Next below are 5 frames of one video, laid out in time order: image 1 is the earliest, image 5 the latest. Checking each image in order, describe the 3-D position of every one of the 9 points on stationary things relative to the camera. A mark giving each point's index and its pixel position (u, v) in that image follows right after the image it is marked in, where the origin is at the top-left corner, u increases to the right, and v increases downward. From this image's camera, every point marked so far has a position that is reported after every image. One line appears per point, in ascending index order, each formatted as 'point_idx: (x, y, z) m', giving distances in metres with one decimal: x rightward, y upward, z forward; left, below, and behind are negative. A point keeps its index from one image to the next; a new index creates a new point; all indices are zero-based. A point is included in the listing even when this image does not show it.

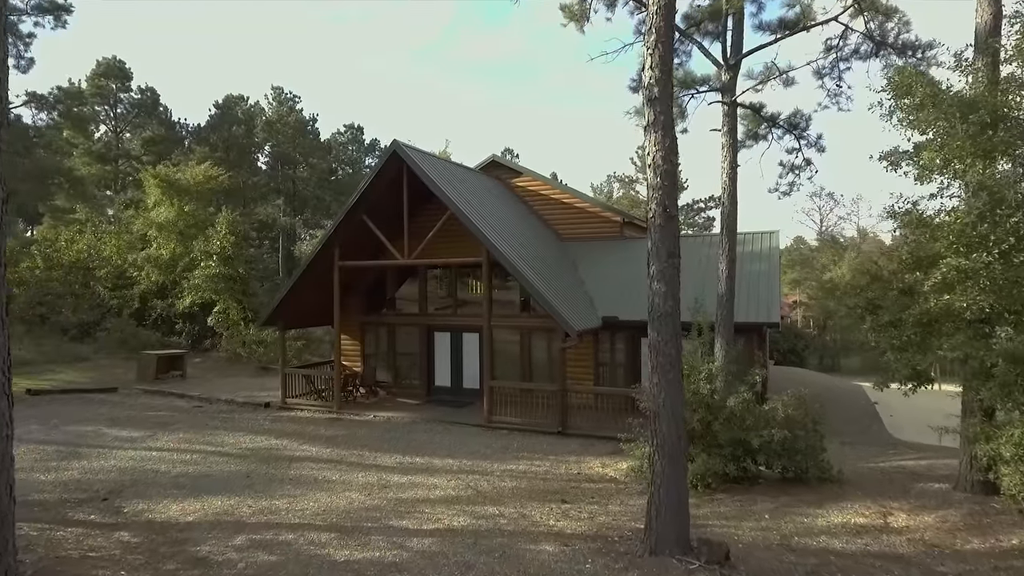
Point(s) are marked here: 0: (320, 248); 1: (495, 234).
0: (-4.4, +0.9, +15.5) m
1: (-0.4, +1.2, +14.6) m
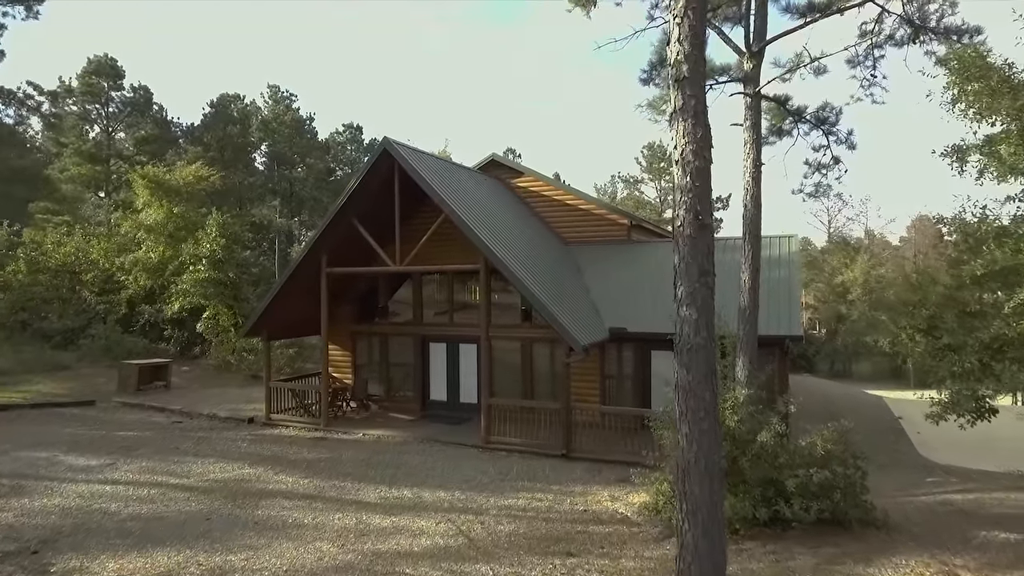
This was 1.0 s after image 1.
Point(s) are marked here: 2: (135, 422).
0: (-4.4, +0.7, +14.4) m
1: (-0.4, +1.0, +13.5) m
2: (-8.6, -3.1, +15.4) m
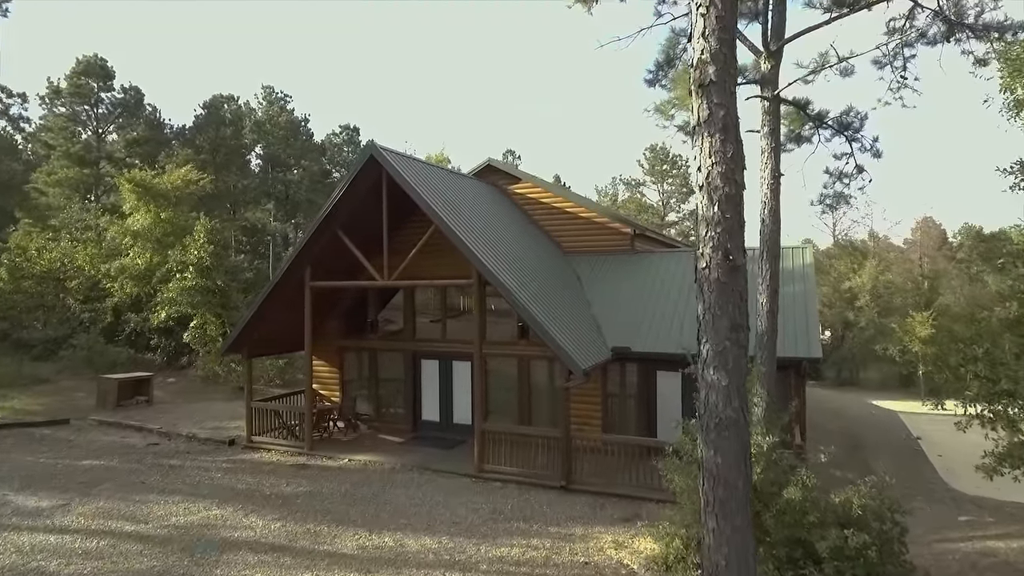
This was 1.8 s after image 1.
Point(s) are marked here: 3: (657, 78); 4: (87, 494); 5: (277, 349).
0: (-4.5, +0.4, +13.5) m
1: (-0.5, +0.7, +12.6) m
2: (-8.7, -3.4, +14.5) m
3: (+2.4, +3.5, +11.2) m
4: (-5.9, -2.9, +9.4) m
5: (-5.3, -1.4, +15.4) m
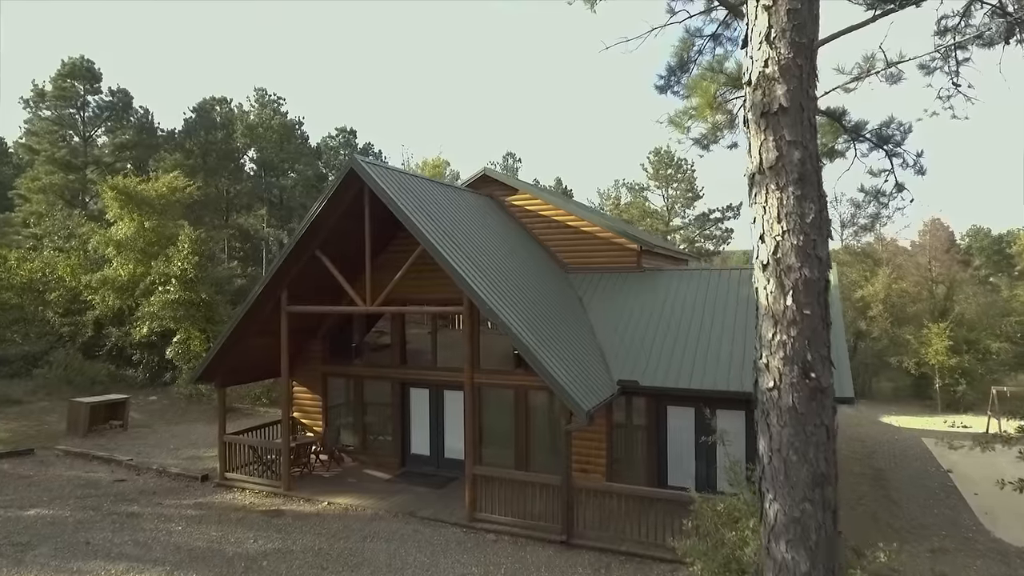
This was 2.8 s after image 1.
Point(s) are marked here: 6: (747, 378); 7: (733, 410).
0: (-4.5, 0.0, +12.3) m
1: (-0.6, +0.3, +11.4) m
2: (-8.7, -3.8, +13.3) m
3: (+2.3, +3.0, +10.0) m
4: (-6.0, -3.3, +8.2) m
5: (-5.4, -1.9, +14.2) m
6: (+3.9, -1.5, +11.0) m
7: (+3.7, -2.0, +11.3) m
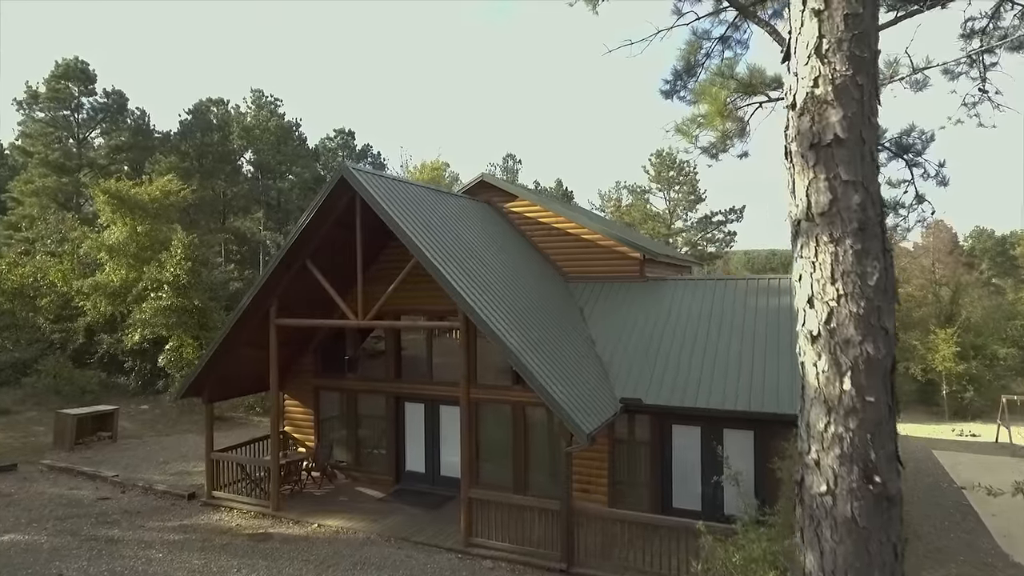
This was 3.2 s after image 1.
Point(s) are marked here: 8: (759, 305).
0: (-4.6, -0.2, +11.8) m
1: (-0.6, 0.0, +10.9) m
2: (-8.8, -4.1, +12.8) m
3: (+2.3, +2.8, +9.5) m
4: (-6.1, -3.6, +7.7) m
5: (-5.4, -2.1, +13.7) m
6: (+3.8, -1.7, +10.5) m
7: (+3.7, -2.3, +10.8) m
8: (+4.7, -0.3, +12.9) m
